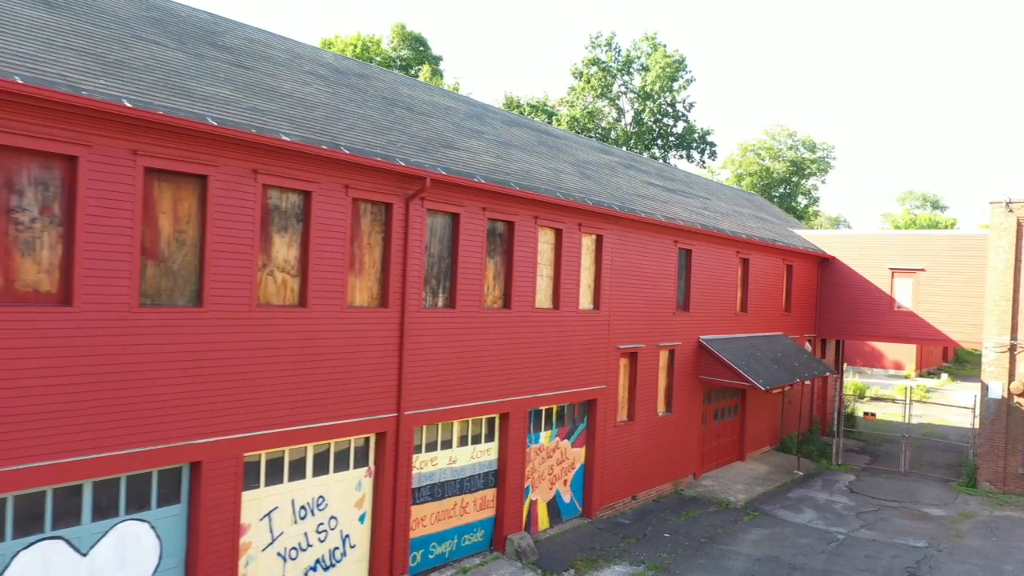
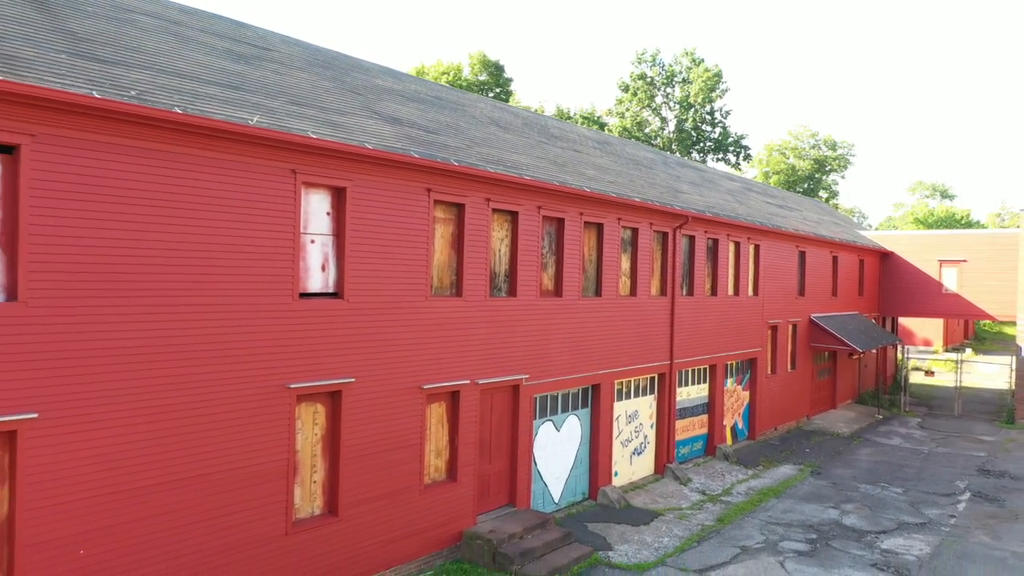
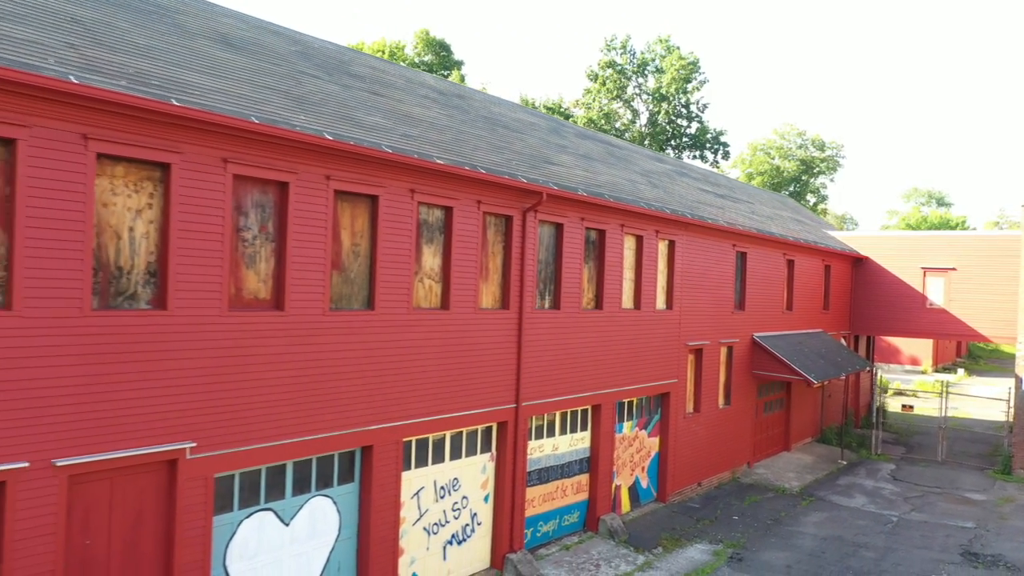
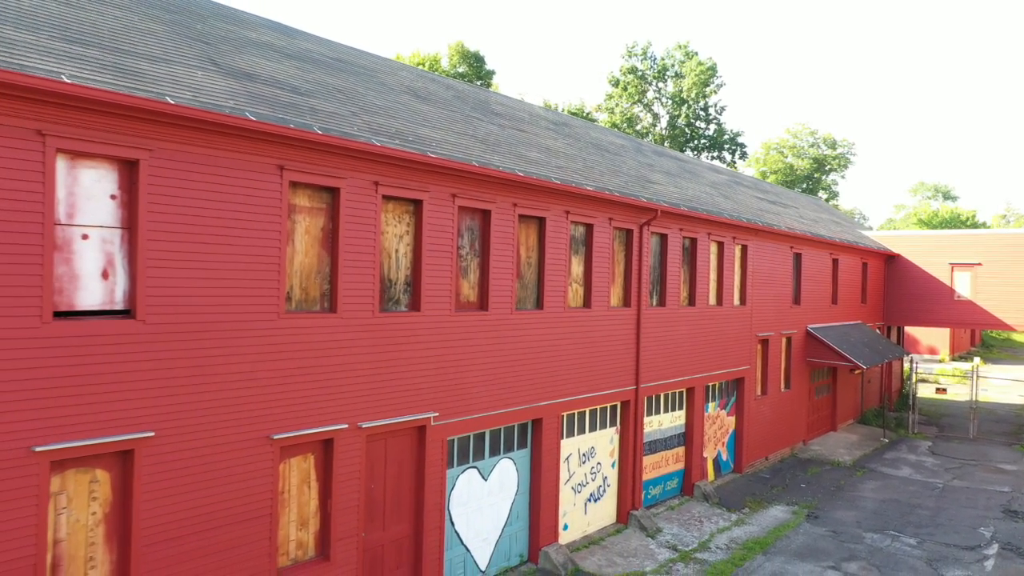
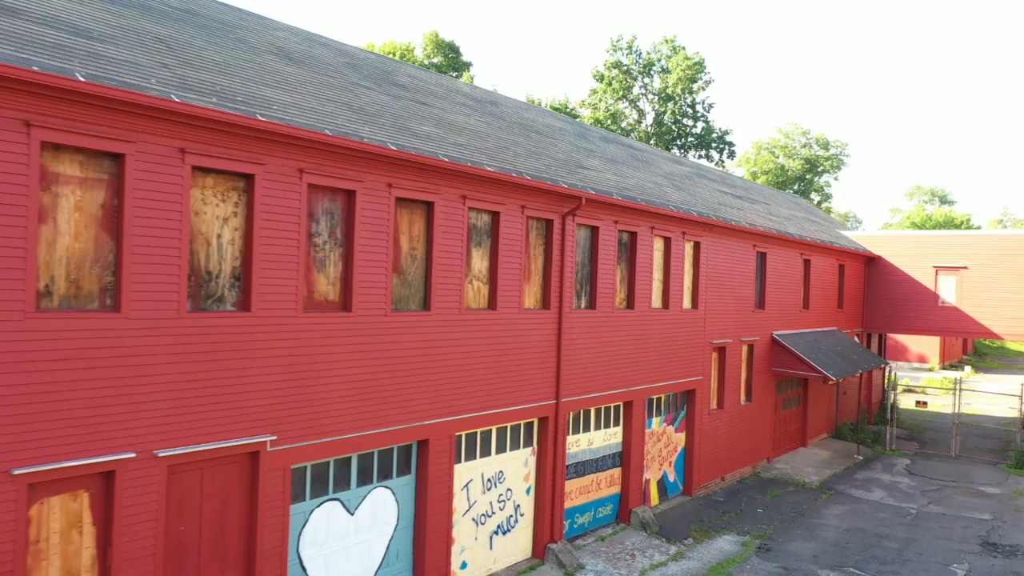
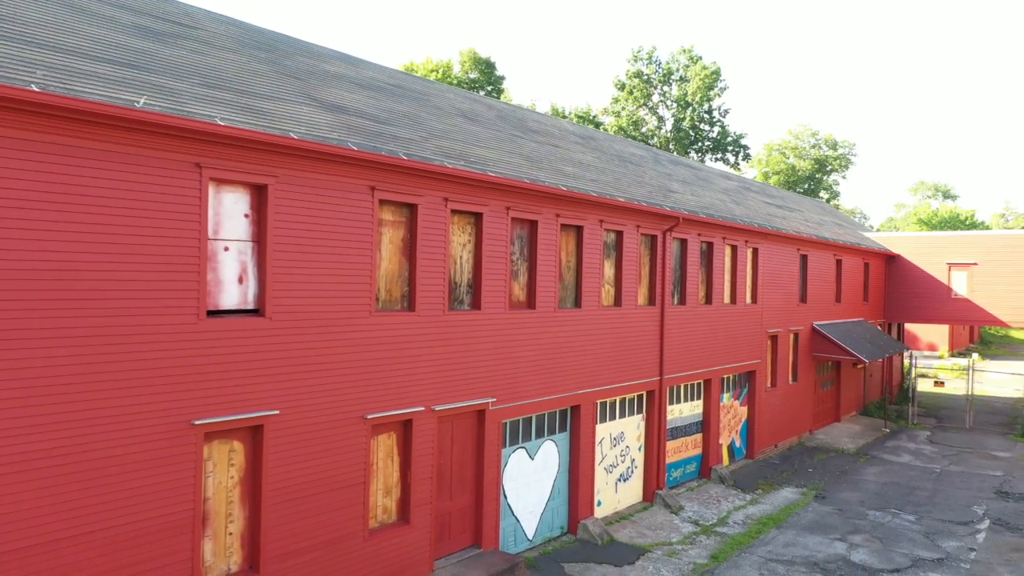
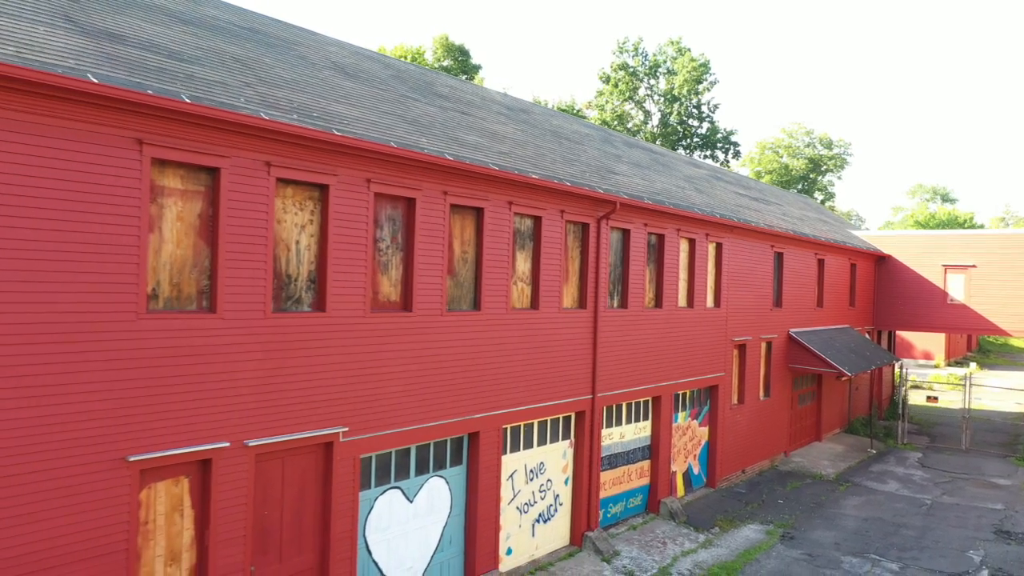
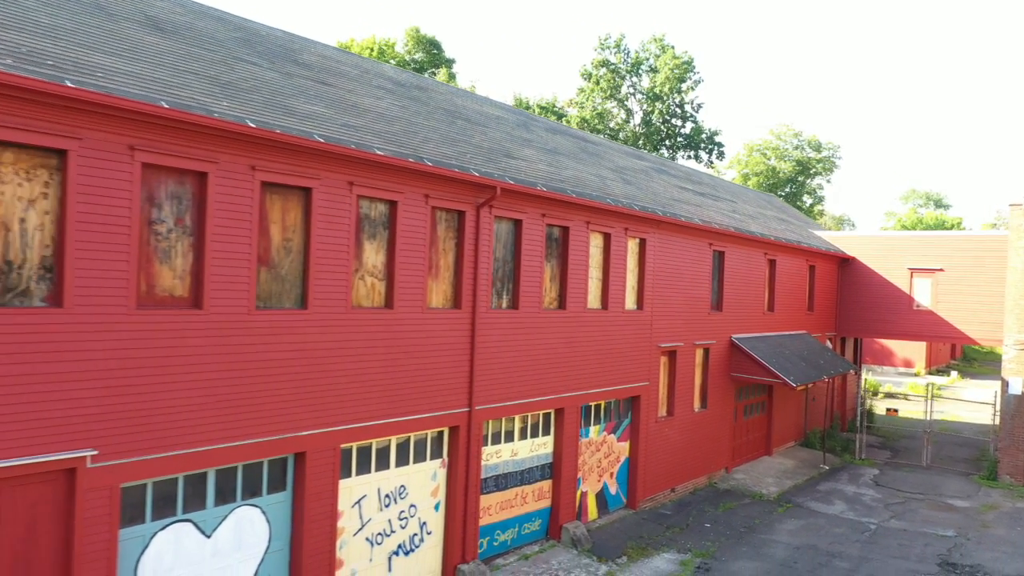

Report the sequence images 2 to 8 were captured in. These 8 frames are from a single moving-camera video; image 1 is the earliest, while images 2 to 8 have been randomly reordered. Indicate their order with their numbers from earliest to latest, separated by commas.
8, 3, 5, 7, 4, 6, 2
